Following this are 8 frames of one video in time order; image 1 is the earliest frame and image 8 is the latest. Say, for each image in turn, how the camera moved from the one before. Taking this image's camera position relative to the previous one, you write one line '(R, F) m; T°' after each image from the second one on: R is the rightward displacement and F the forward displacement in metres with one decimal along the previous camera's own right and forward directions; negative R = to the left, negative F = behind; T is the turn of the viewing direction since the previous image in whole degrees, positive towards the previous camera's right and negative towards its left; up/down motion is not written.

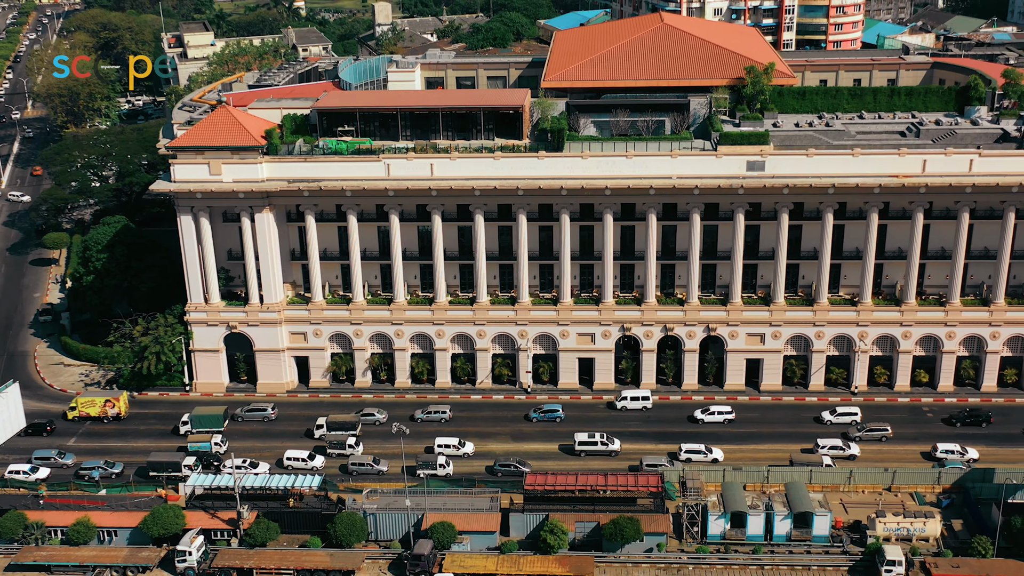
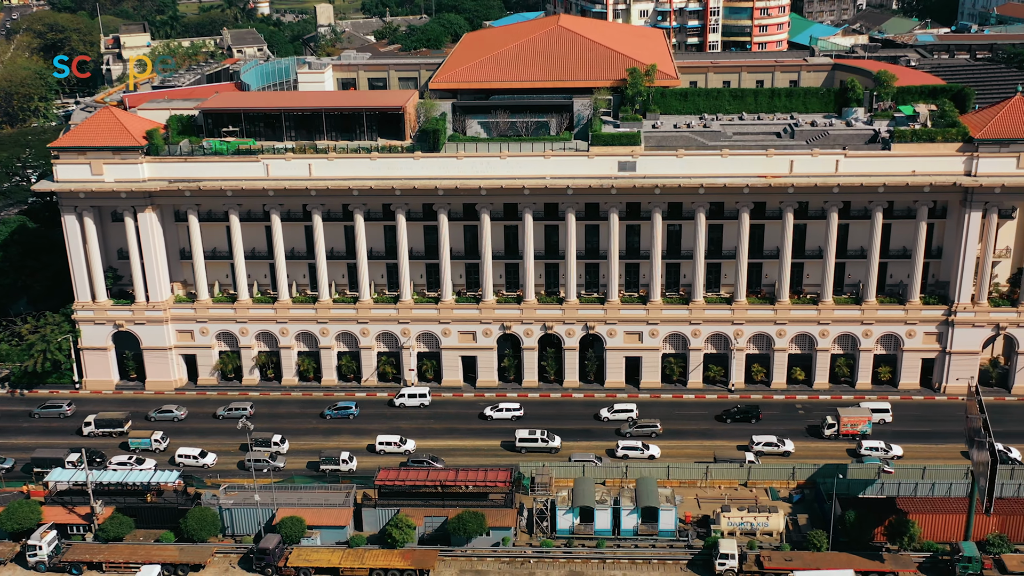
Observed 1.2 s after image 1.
(+12.9, -1.4) m; 0°
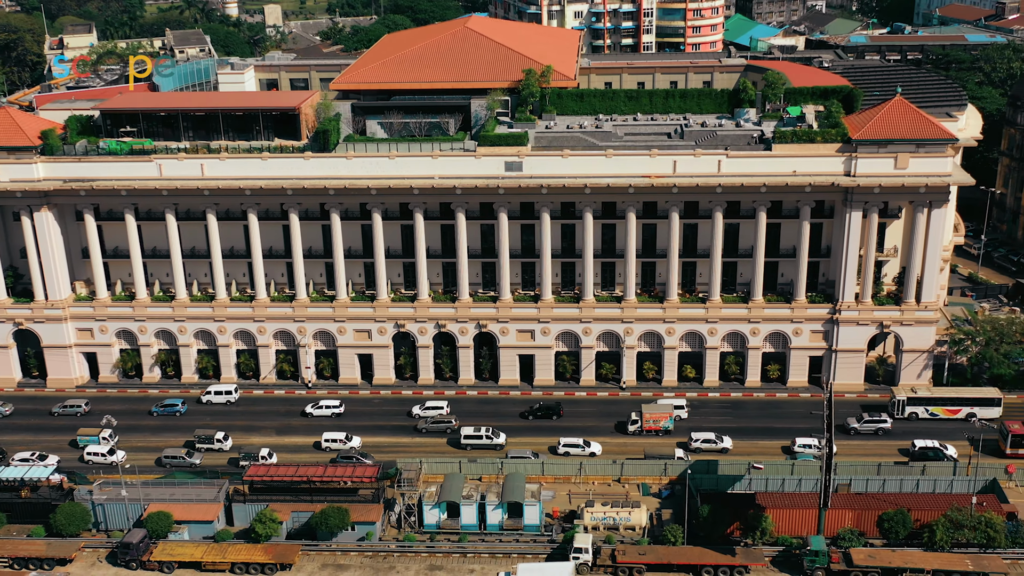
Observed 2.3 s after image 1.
(+11.7, -1.3) m; 0°
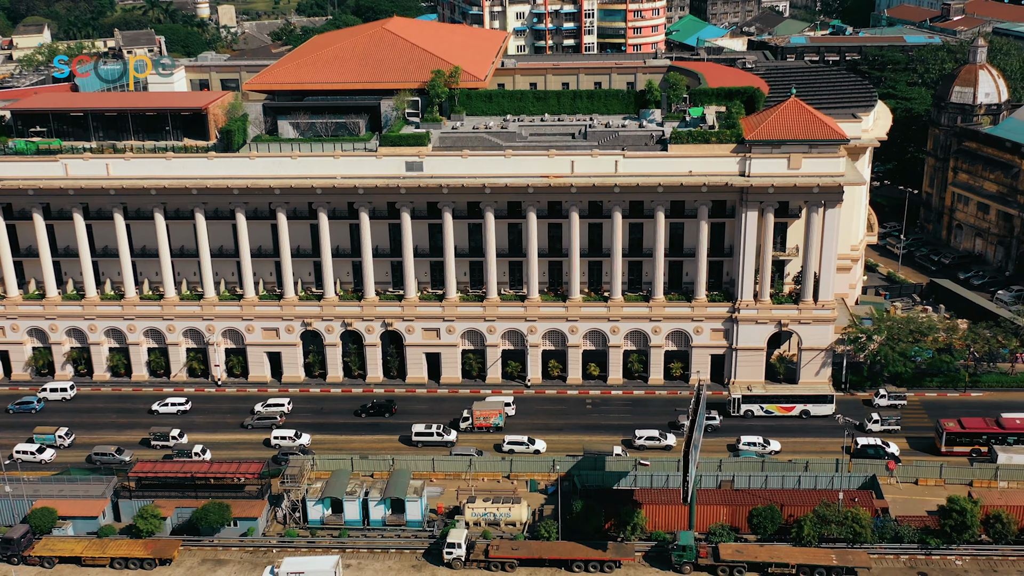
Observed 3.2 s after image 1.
(+10.4, -1.1) m; 0°
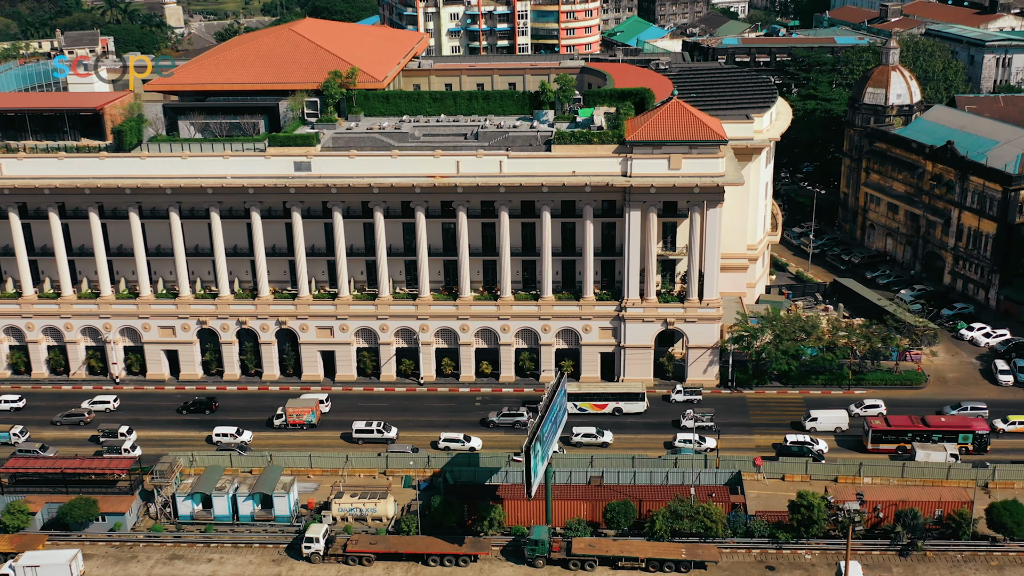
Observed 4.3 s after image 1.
(+12.0, -1.3) m; 0°
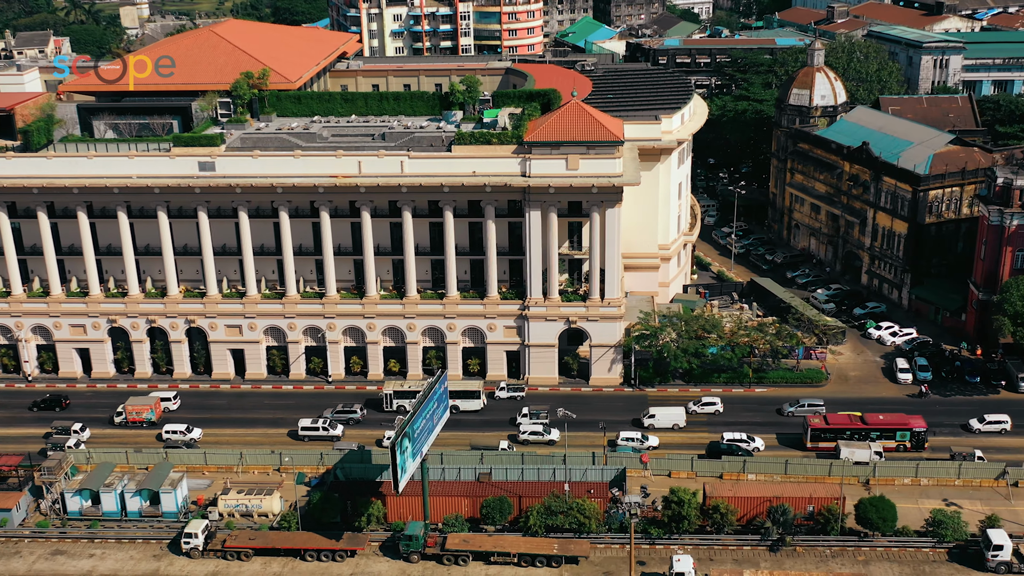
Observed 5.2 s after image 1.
(+10.5, -1.1) m; 0°
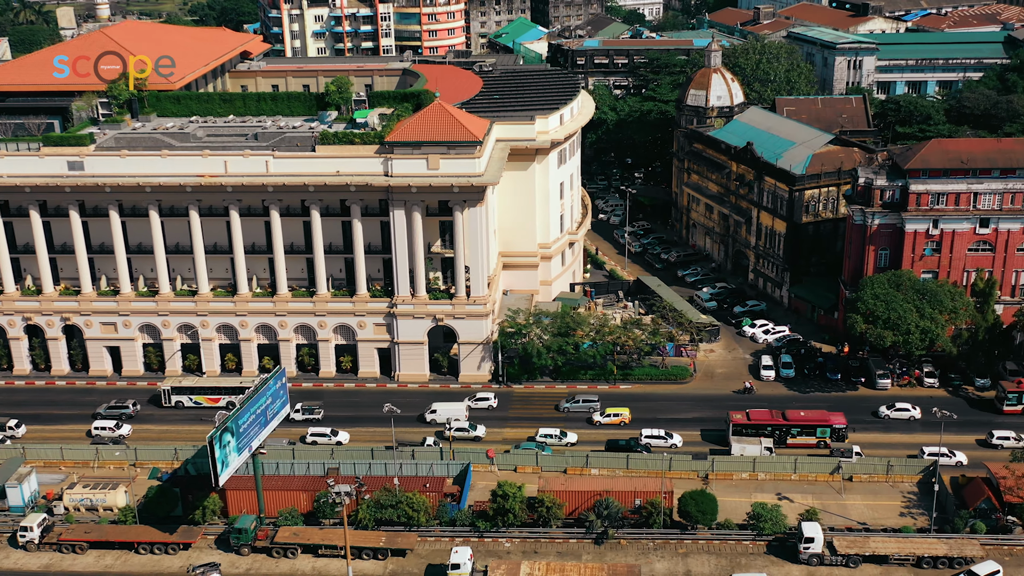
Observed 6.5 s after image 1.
(+14.7, -1.5) m; 0°
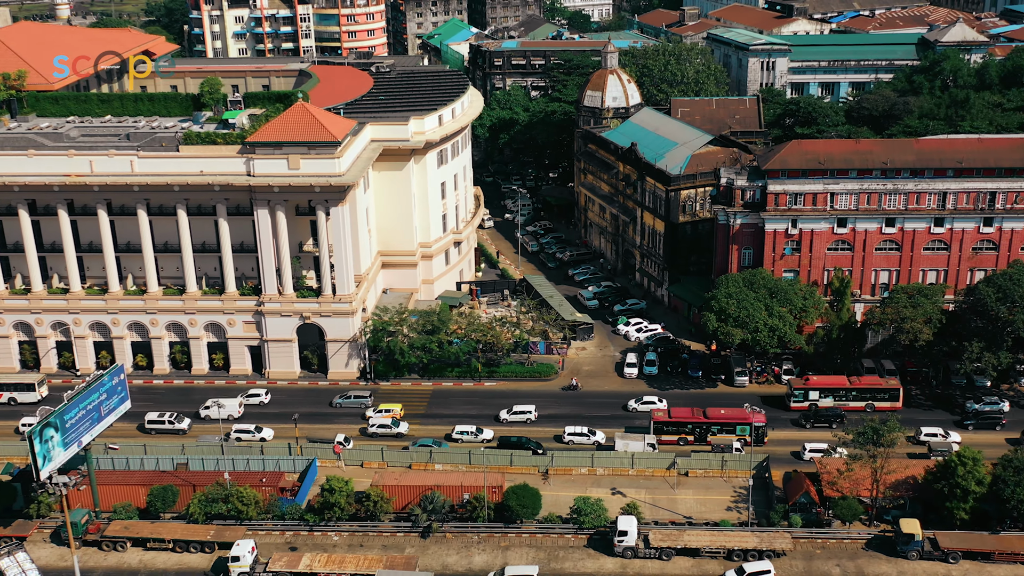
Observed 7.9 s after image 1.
(+15.1, -1.5) m; 0°
